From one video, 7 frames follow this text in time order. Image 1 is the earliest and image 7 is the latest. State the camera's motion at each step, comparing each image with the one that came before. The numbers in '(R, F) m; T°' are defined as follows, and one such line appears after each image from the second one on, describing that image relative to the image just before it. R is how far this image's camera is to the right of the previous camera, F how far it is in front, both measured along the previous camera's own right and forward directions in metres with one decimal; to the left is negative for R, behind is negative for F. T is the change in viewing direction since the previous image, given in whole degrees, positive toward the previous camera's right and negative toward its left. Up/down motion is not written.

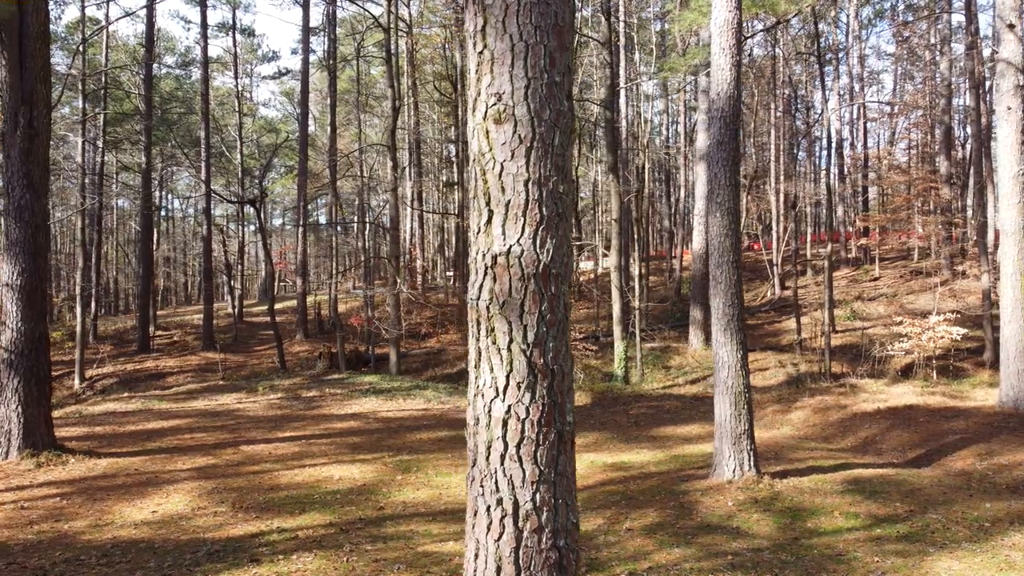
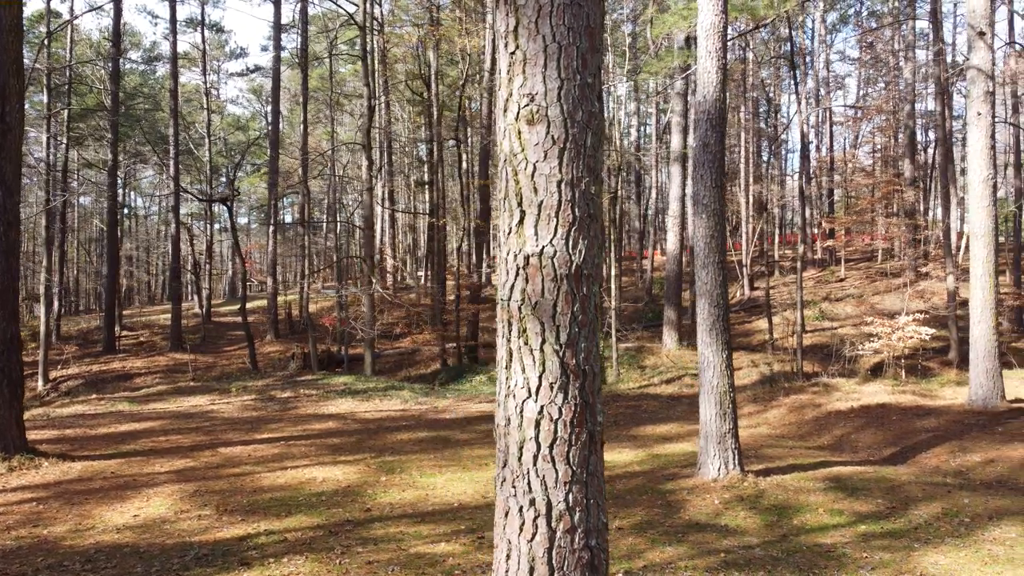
(-0.2, 0.0) m; +2°
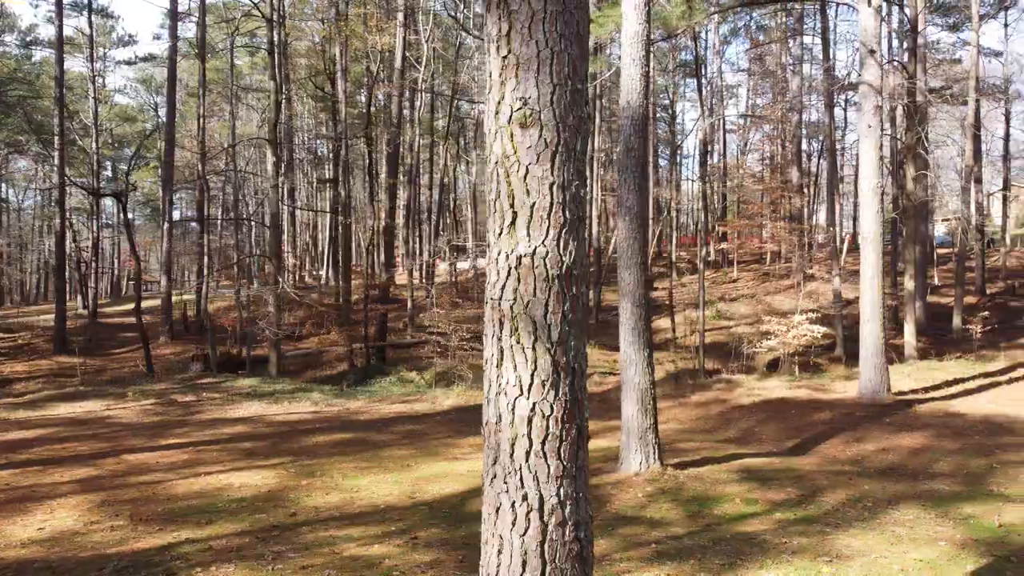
(-0.3, 0.0) m; +7°
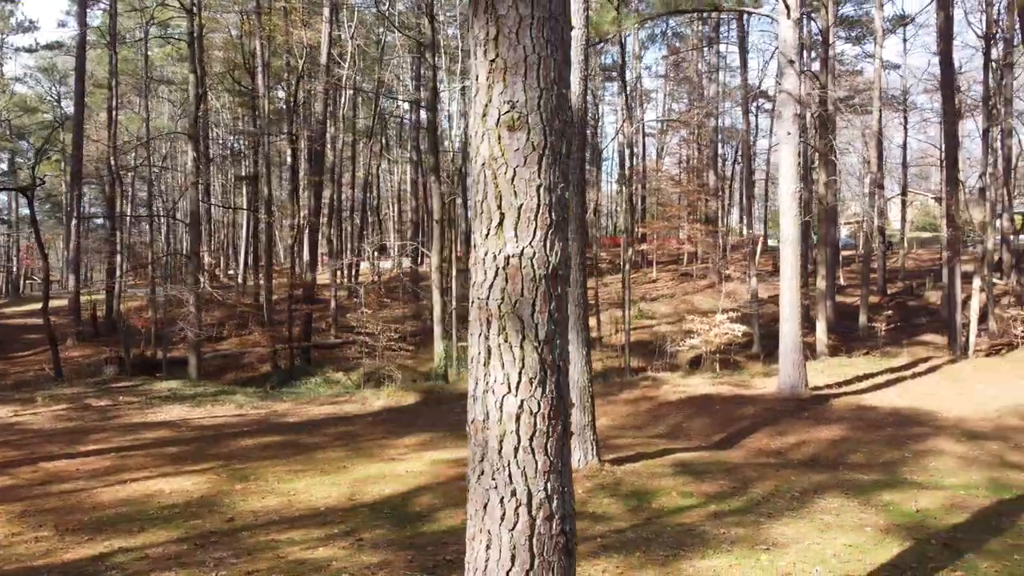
(-0.2, 0.0) m; +6°
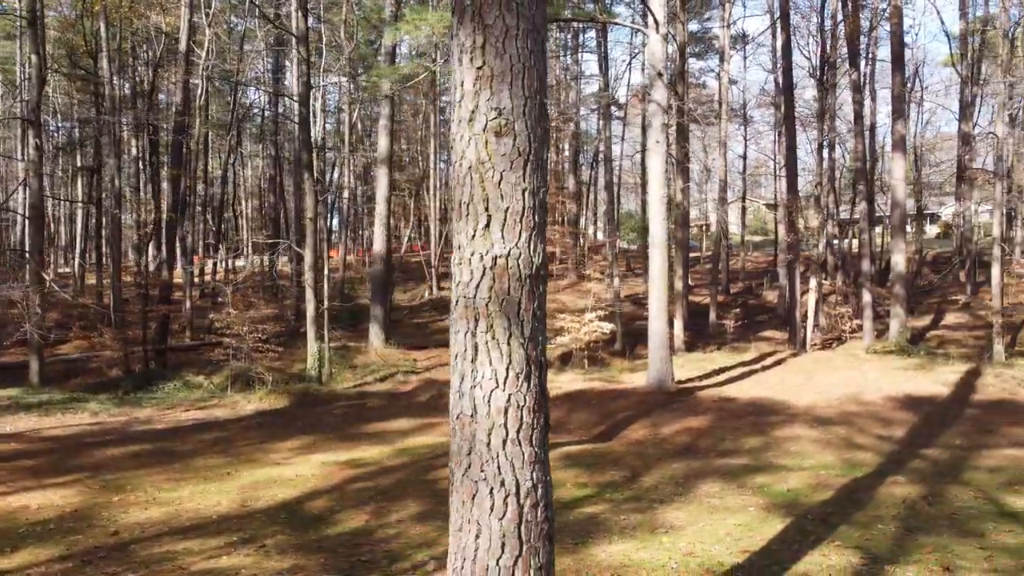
(-0.4, -0.1) m; +11°
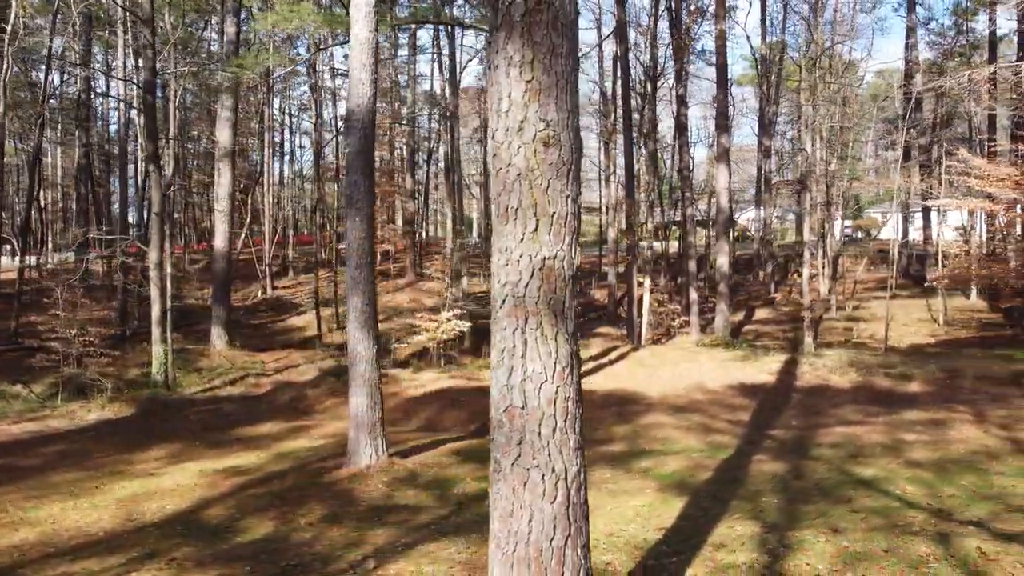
(-0.8, -0.1) m; +13°
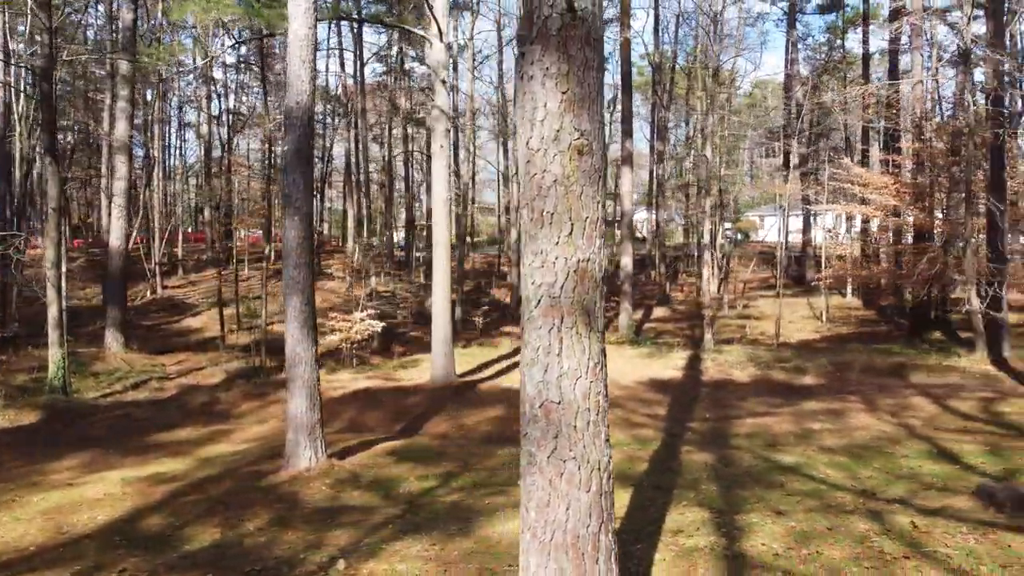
(-0.6, -0.1) m; +8°
